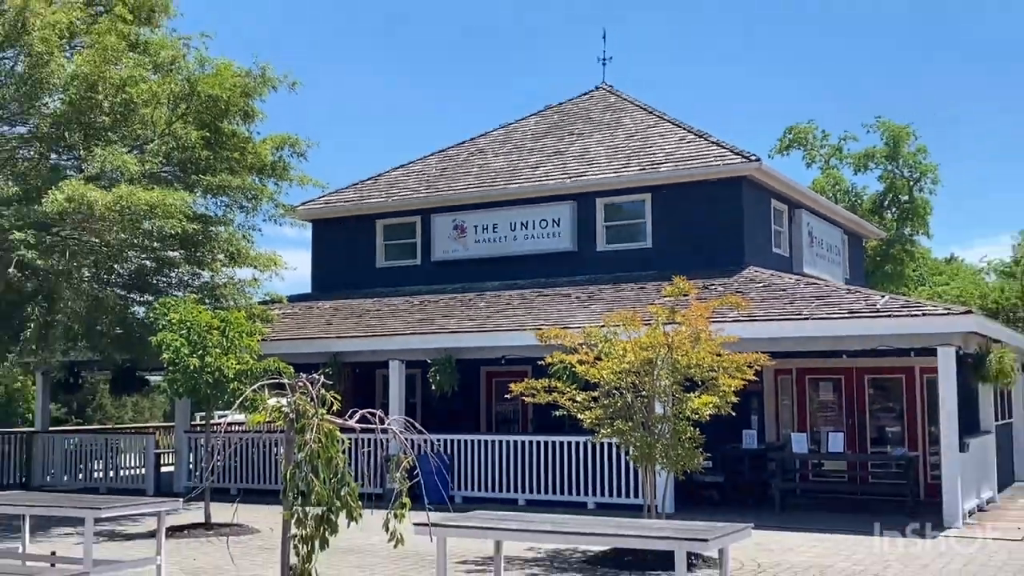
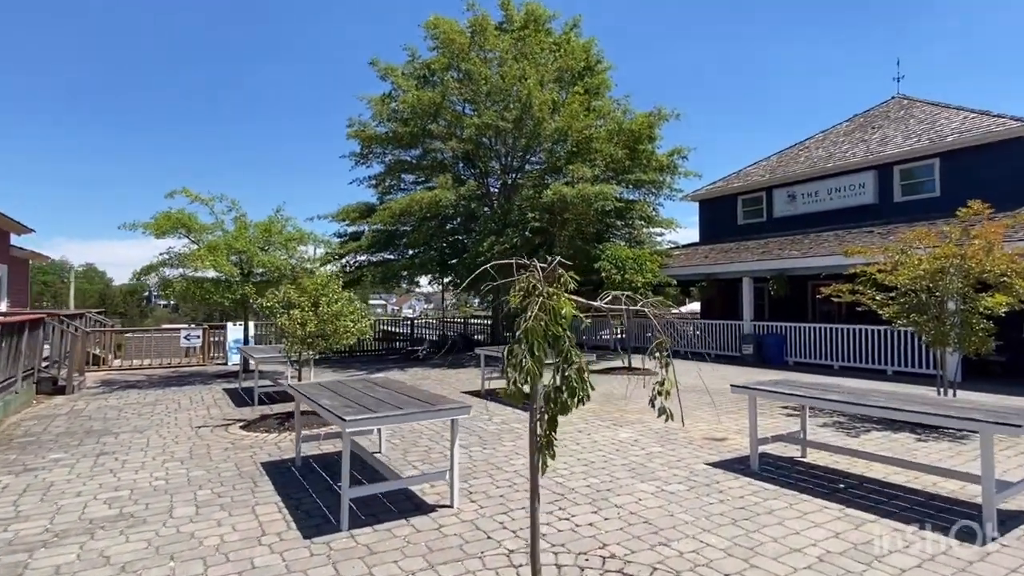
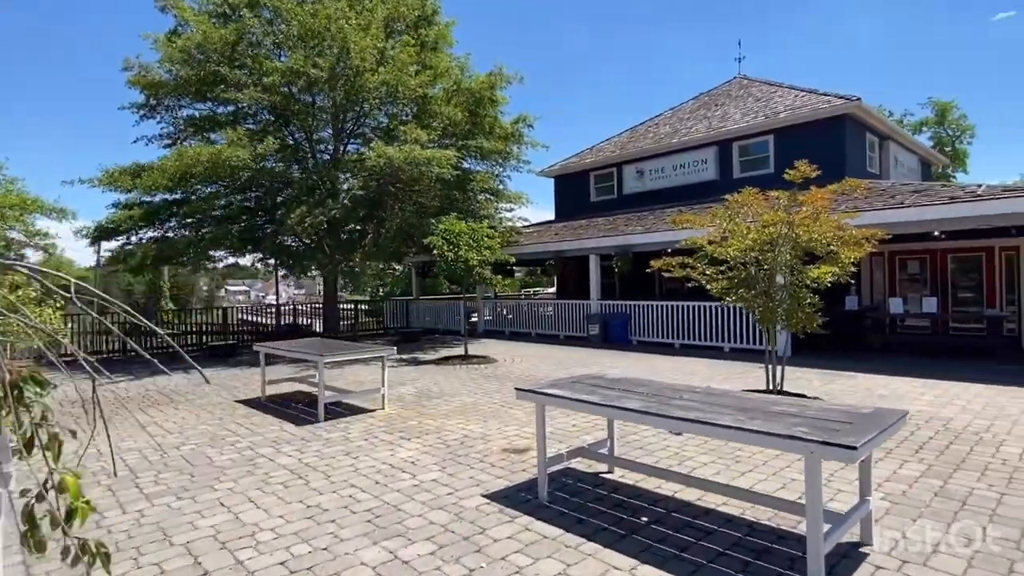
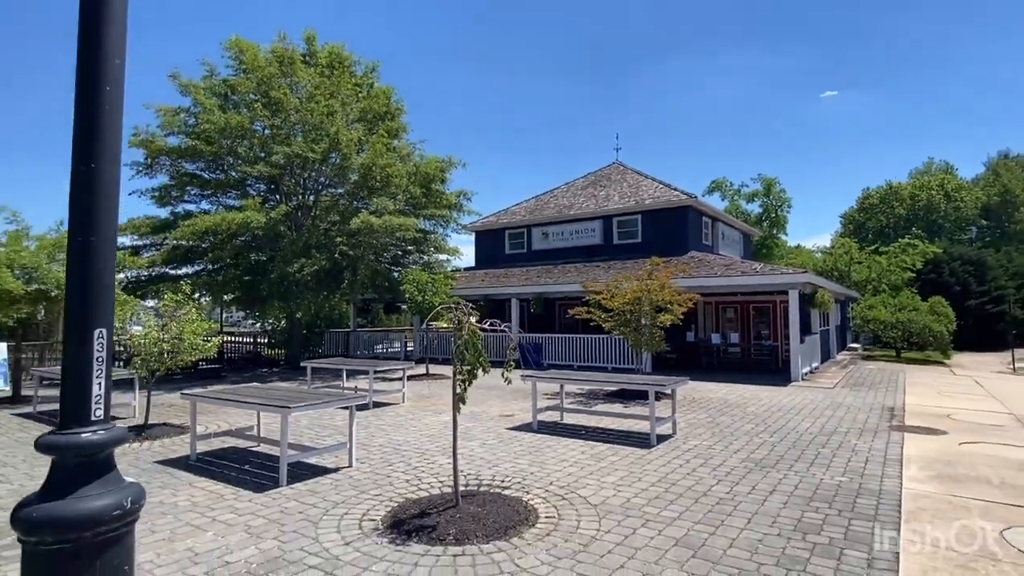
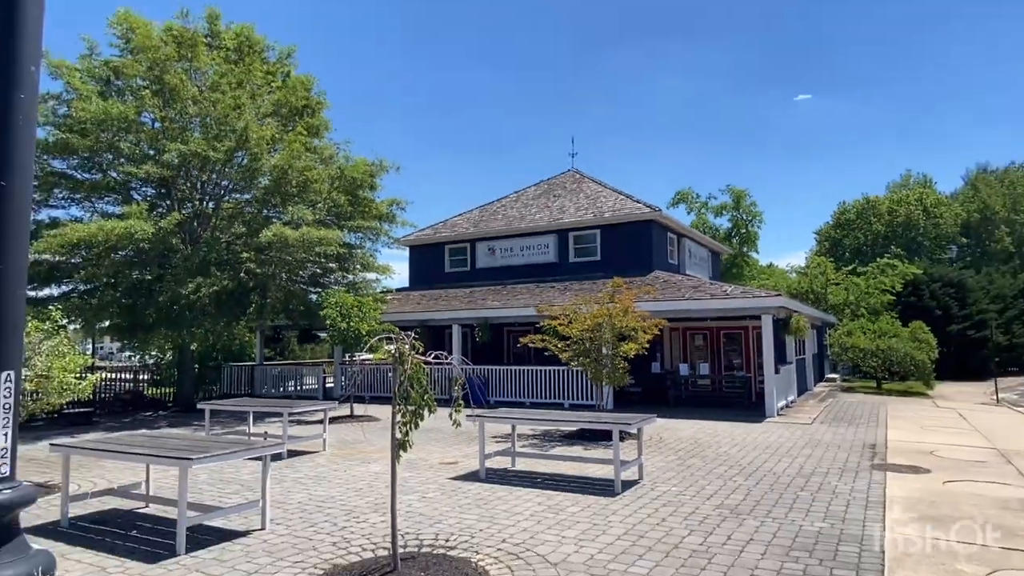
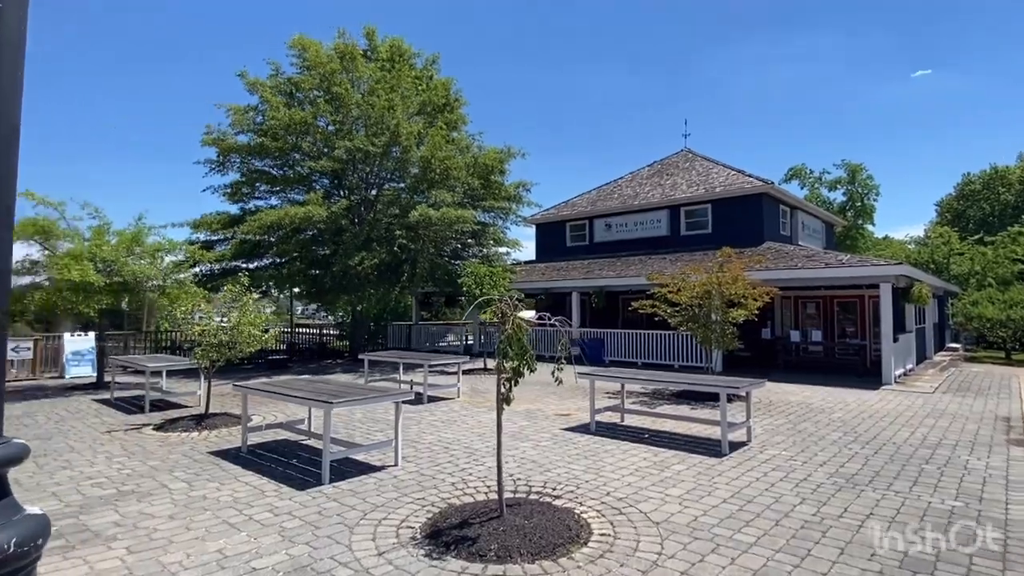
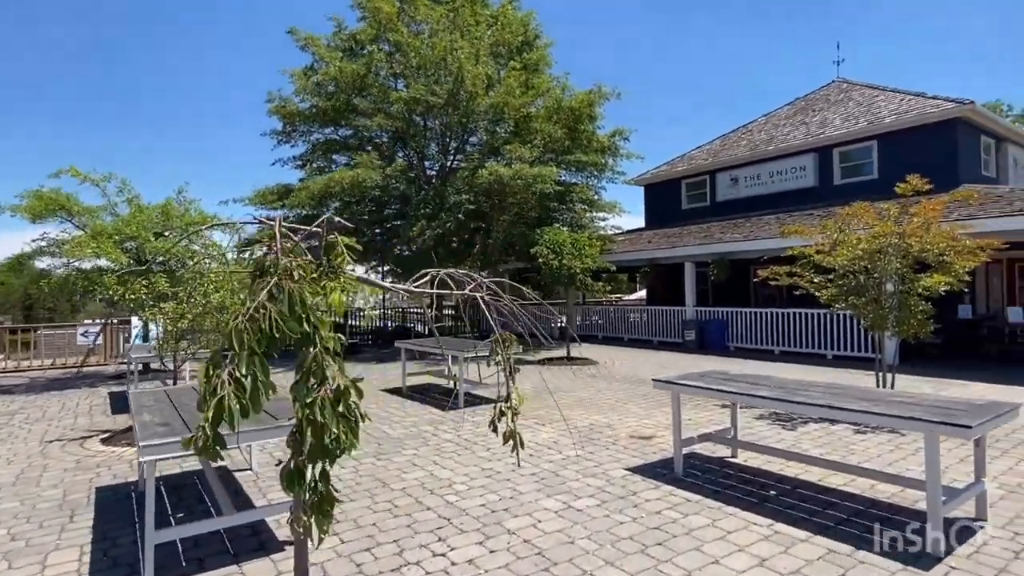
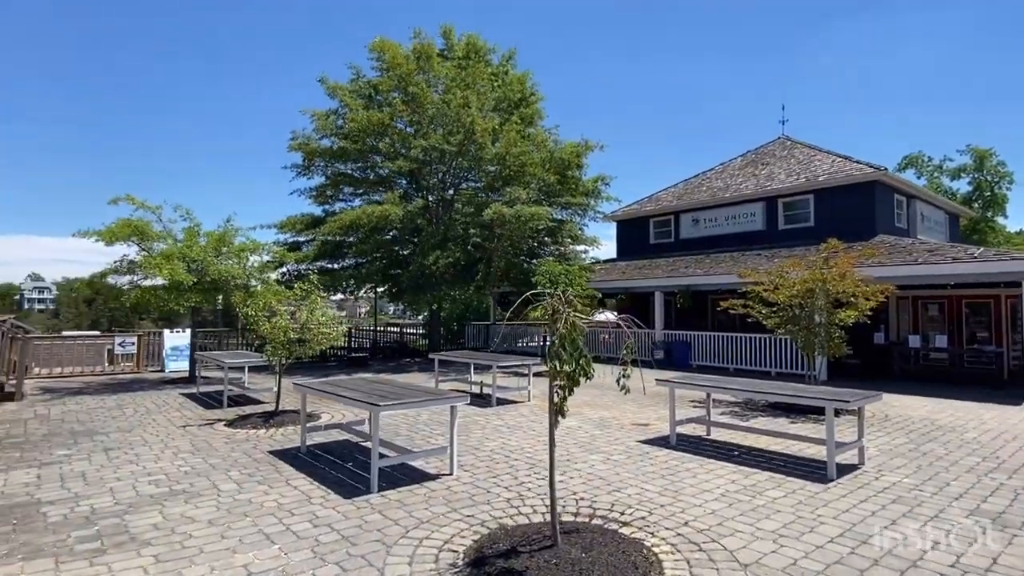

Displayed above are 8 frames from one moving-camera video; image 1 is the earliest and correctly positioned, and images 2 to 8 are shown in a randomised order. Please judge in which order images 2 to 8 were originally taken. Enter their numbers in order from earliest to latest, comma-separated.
5, 4, 6, 8, 2, 7, 3
